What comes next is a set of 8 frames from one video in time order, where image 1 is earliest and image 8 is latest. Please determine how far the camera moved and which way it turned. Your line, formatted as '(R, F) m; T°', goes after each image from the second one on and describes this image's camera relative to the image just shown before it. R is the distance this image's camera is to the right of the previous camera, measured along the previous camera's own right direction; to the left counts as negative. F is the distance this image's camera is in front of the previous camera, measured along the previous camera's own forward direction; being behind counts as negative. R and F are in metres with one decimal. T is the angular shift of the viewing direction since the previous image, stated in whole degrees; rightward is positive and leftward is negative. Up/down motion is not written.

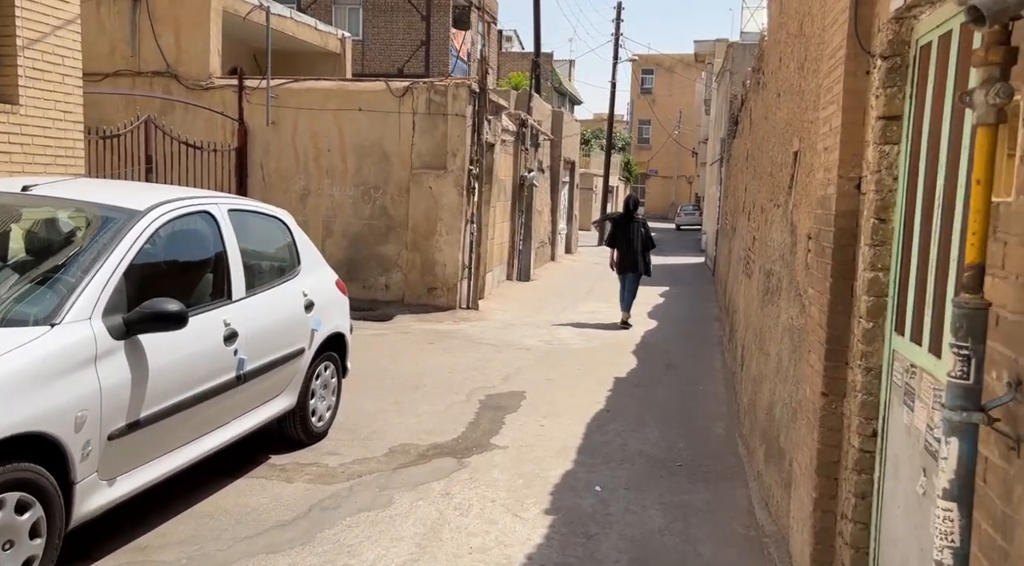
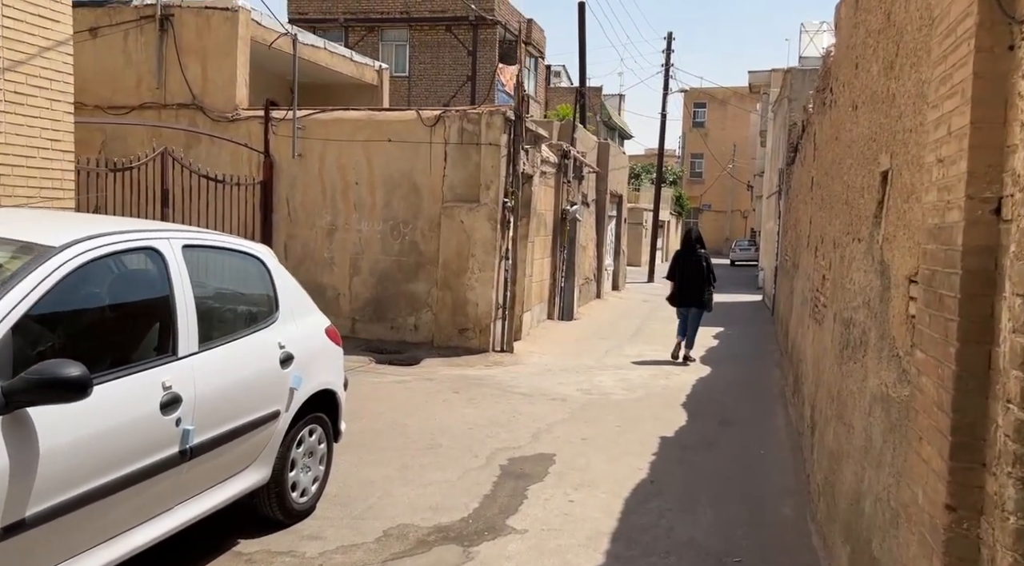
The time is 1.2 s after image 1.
(+0.1, +1.0) m; -3°
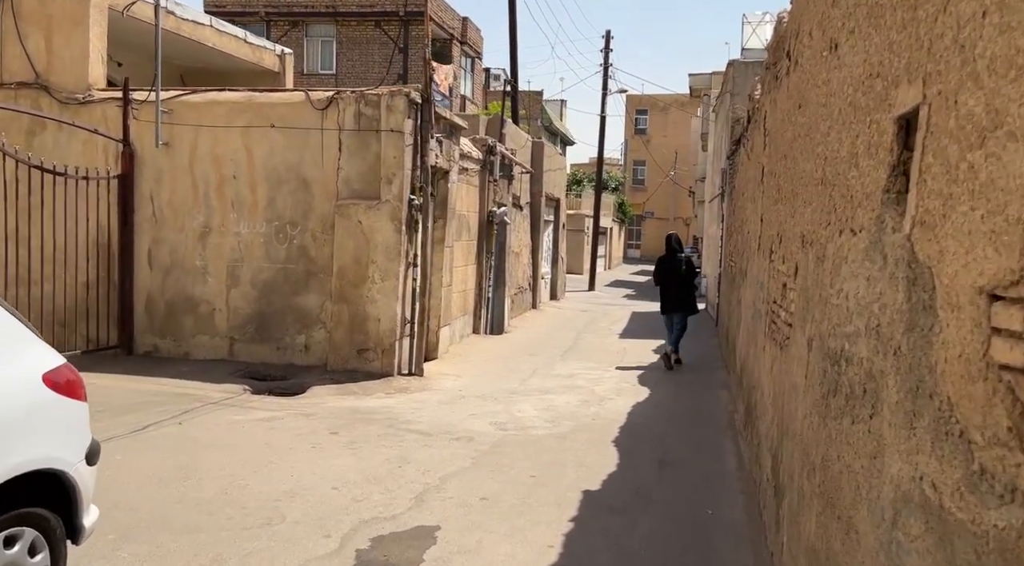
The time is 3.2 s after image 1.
(+0.4, +1.7) m; +3°
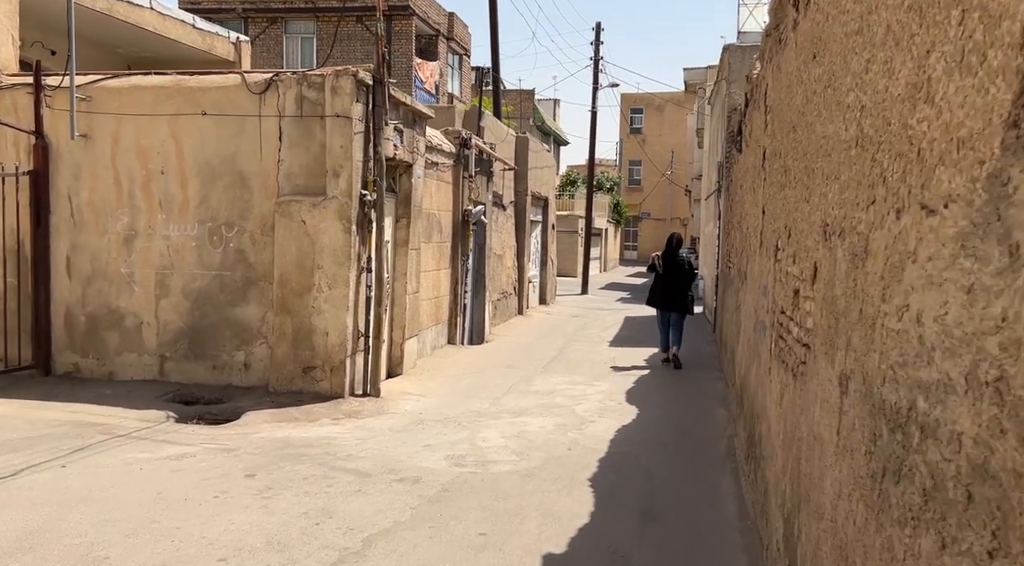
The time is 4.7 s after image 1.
(+0.3, +1.3) m; 0°
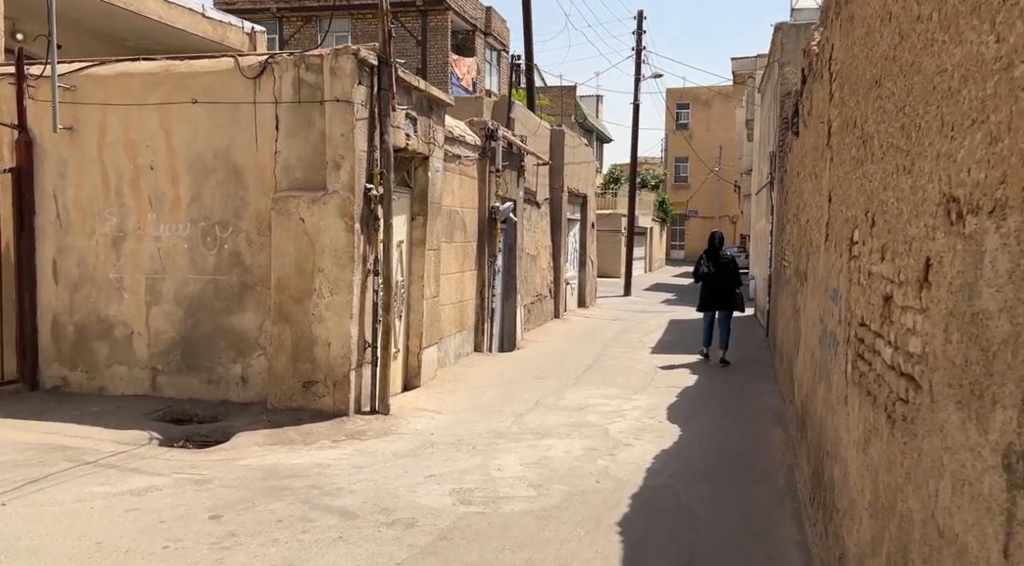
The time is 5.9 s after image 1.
(+0.2, +1.0) m; -3°
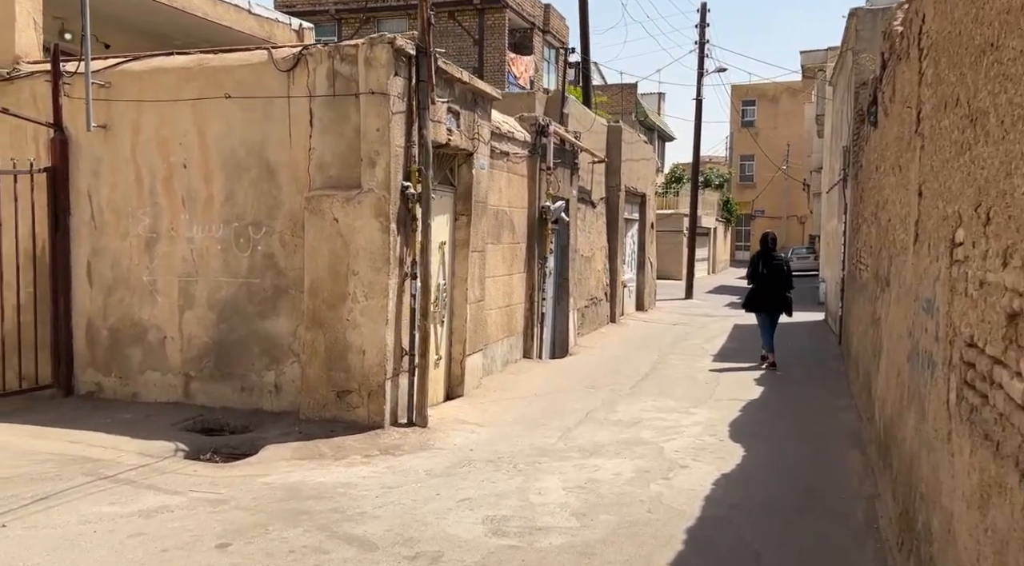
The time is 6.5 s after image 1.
(+0.1, +0.6) m; -4°
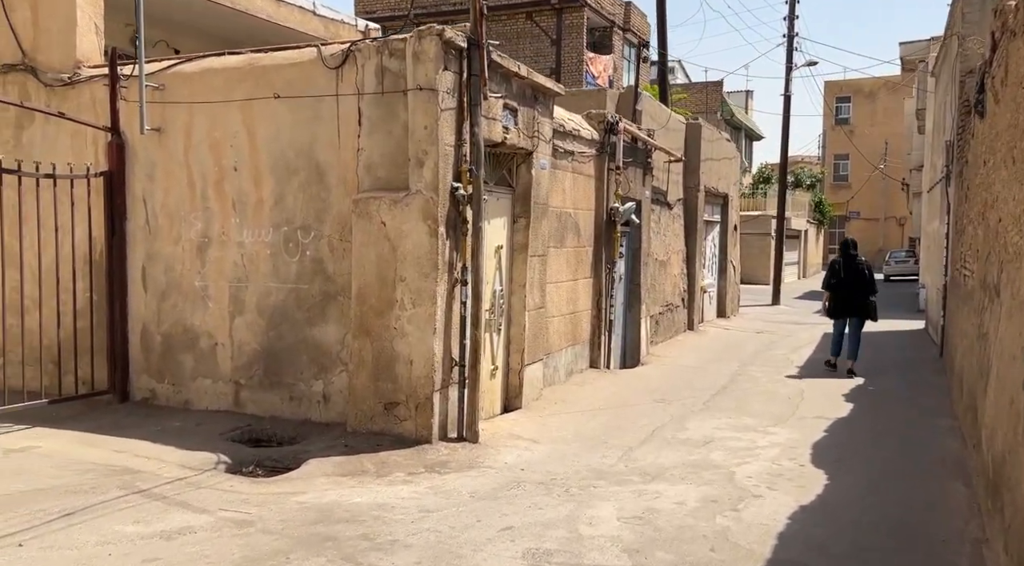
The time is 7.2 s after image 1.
(+0.2, +0.5) m; -5°
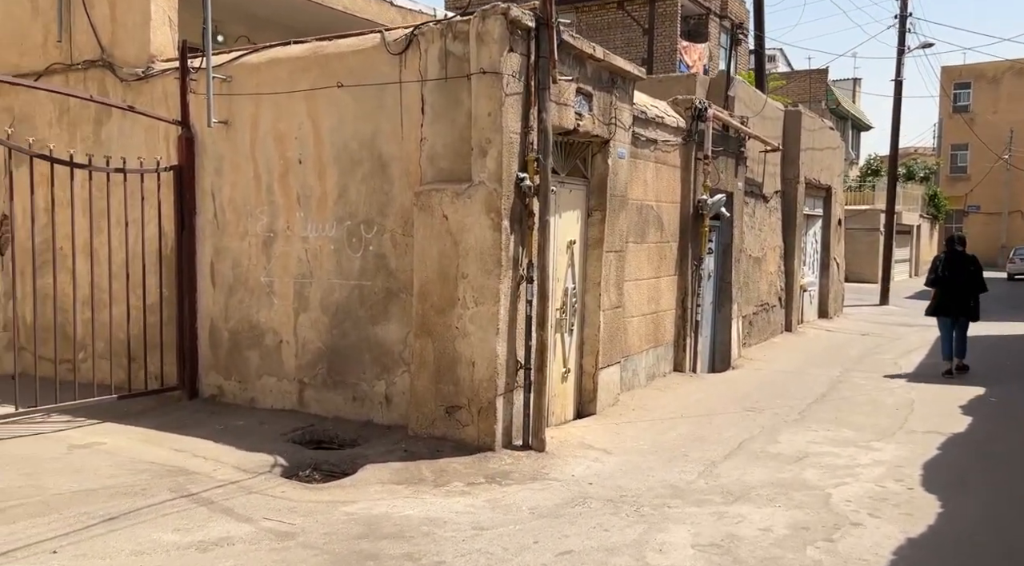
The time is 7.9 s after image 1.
(+0.2, +0.5) m; -6°
